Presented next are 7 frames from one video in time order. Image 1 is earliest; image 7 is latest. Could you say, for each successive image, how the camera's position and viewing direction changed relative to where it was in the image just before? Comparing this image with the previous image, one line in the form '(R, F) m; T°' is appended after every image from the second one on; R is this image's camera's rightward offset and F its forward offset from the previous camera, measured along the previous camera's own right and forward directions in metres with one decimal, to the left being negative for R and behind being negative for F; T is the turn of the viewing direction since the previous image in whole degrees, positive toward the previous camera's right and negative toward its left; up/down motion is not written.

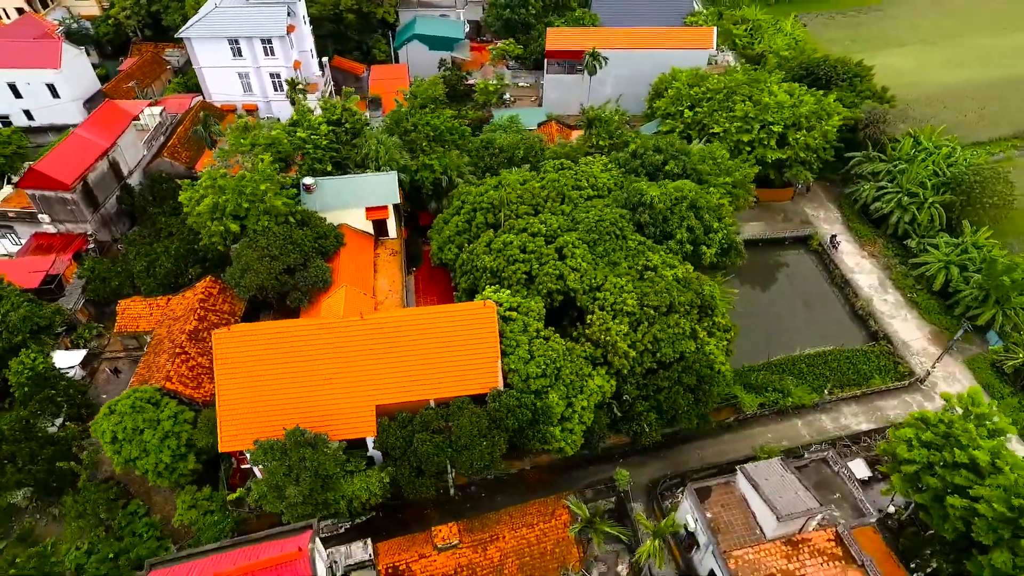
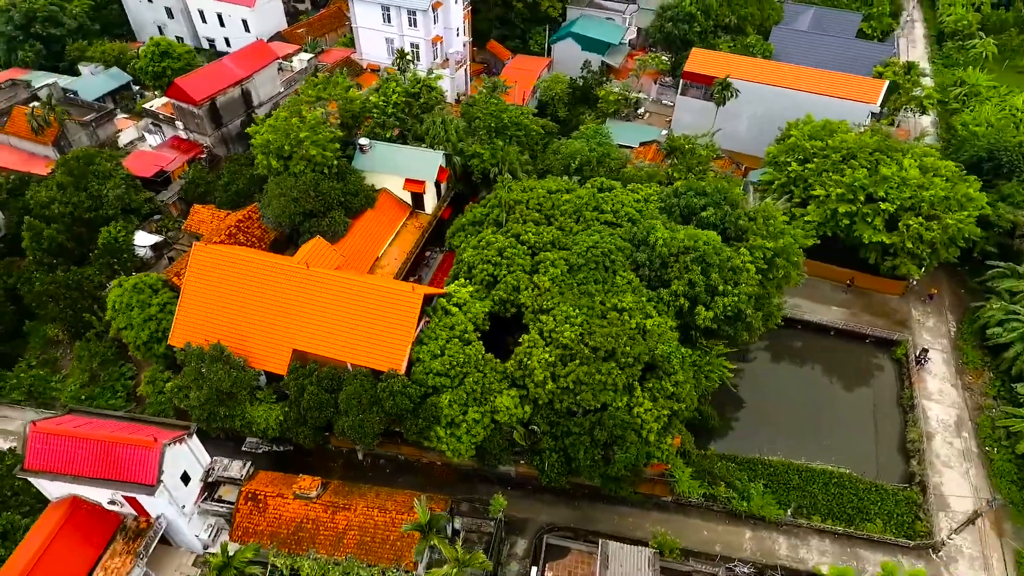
(+9.0, +1.7) m; -18°
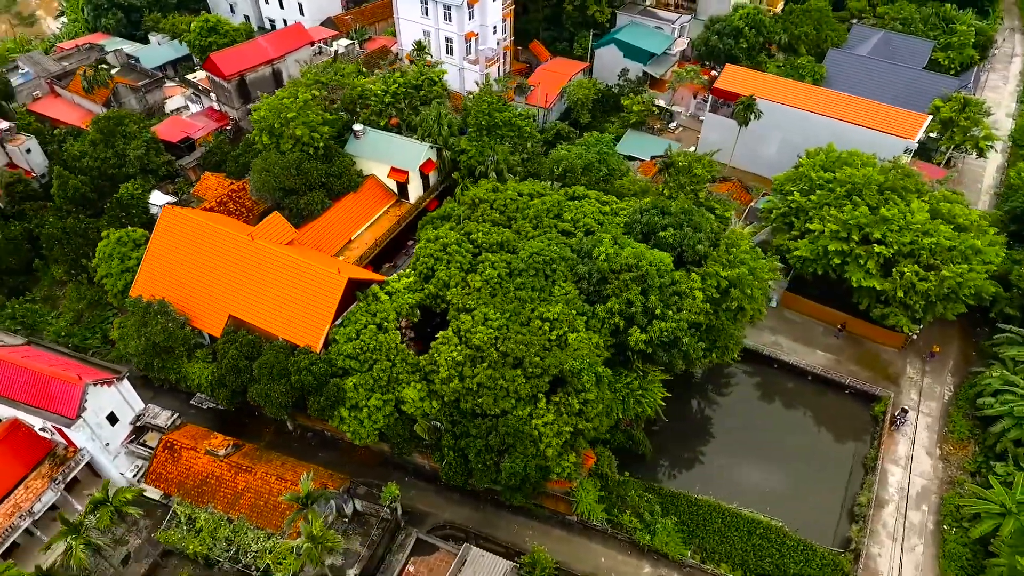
(+5.9, +0.4) m; -8°
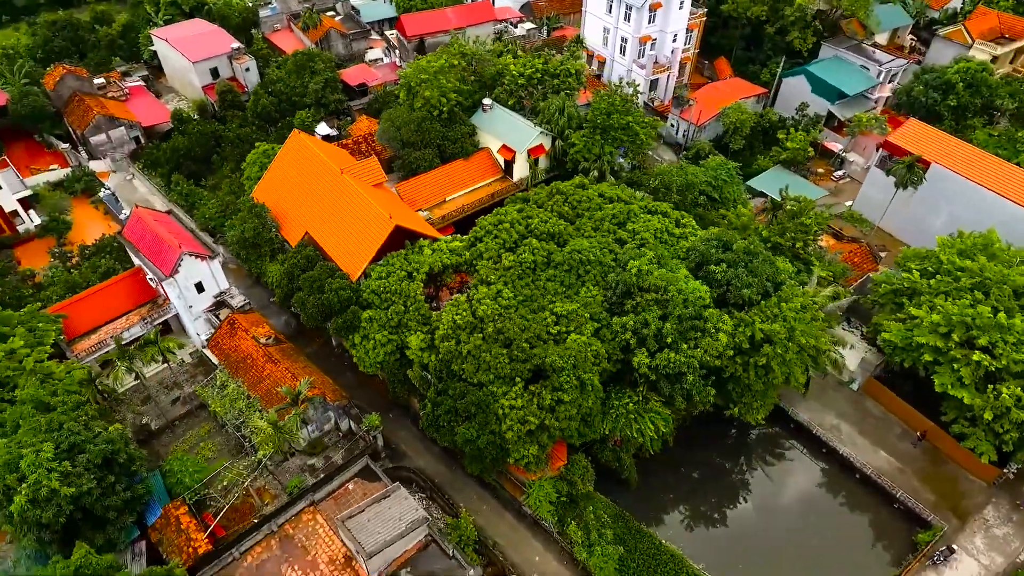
(+6.6, +0.3) m; -17°
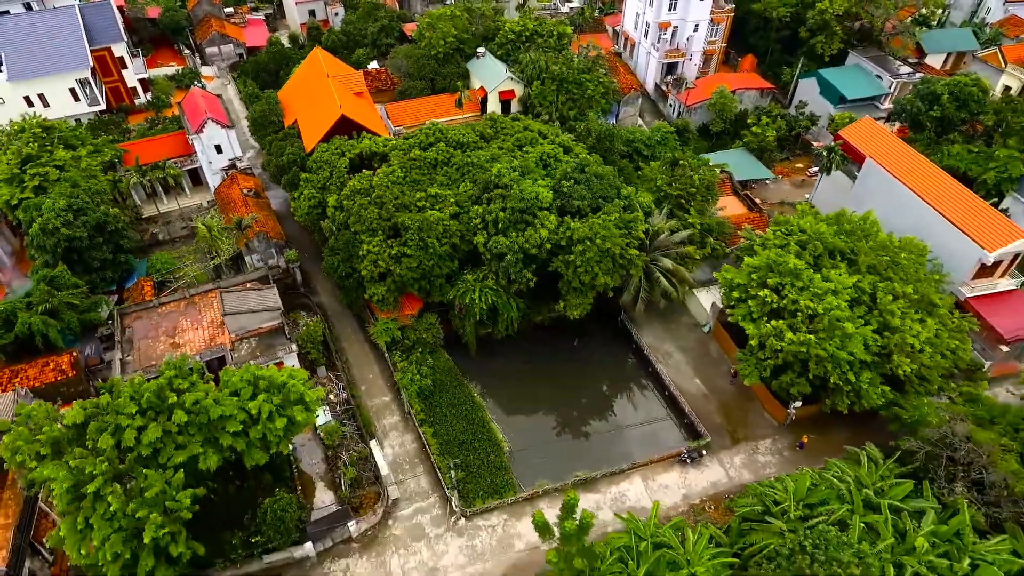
(+13.0, -4.5) m; -13°
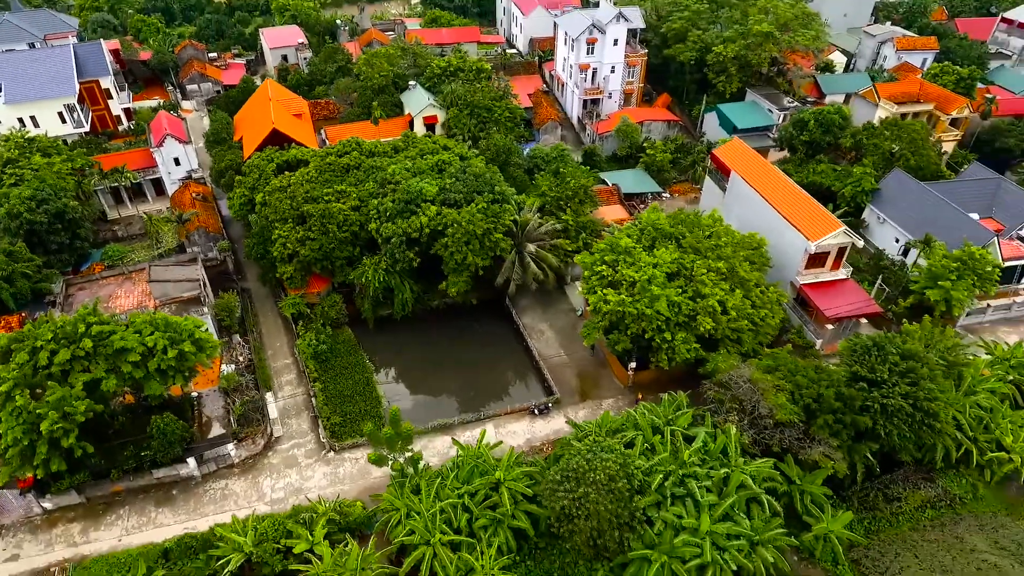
(+6.7, -4.4) m; -1°
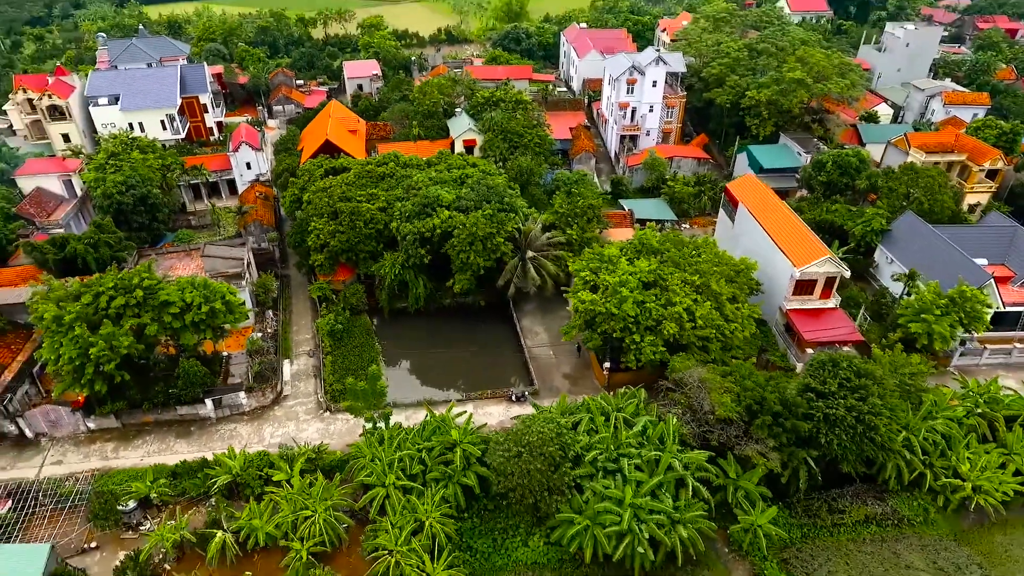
(+4.8, -2.9) m; -7°
